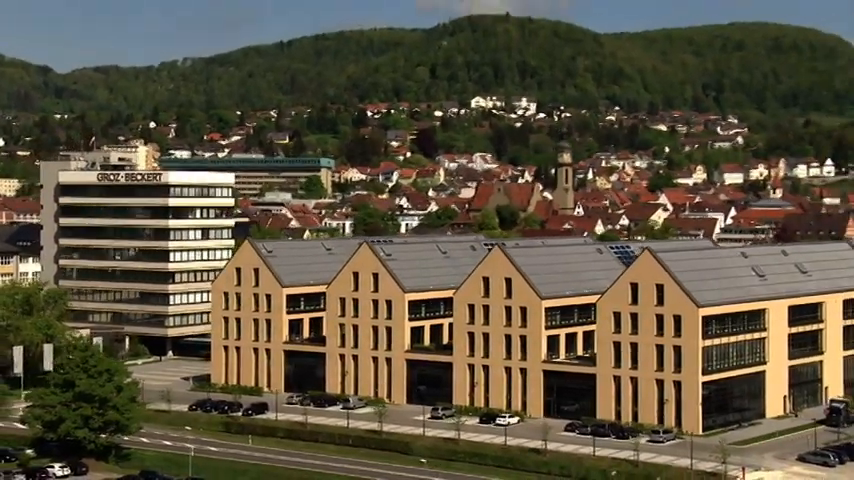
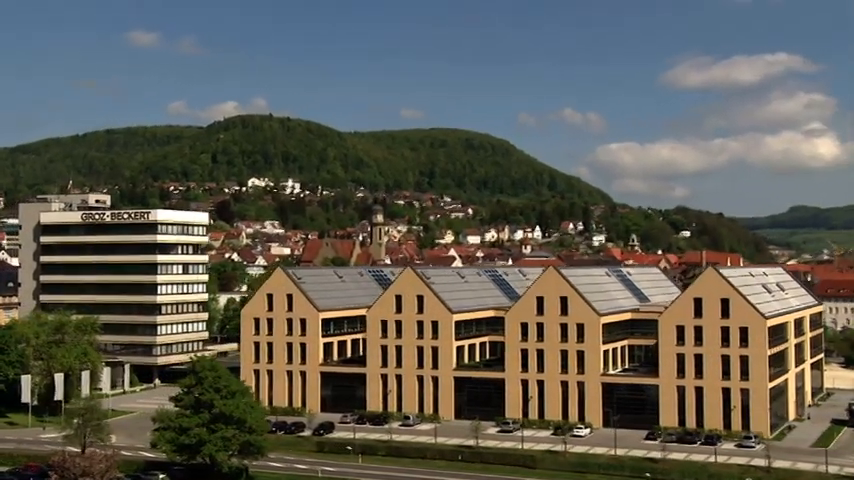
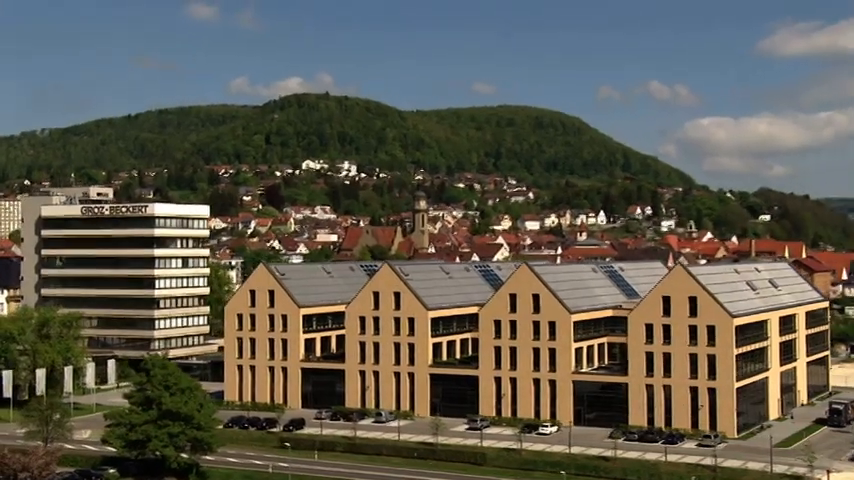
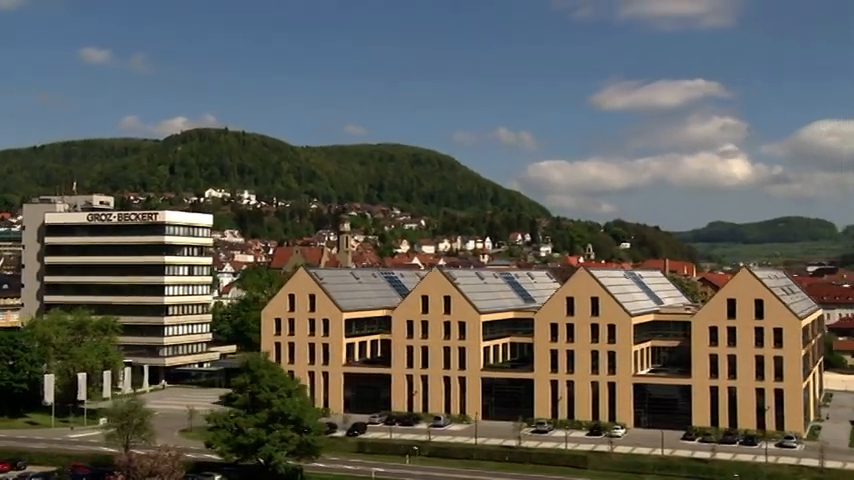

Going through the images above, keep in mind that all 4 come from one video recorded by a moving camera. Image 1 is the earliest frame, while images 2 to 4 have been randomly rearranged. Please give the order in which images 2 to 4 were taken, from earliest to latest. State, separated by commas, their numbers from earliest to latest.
3, 2, 4
